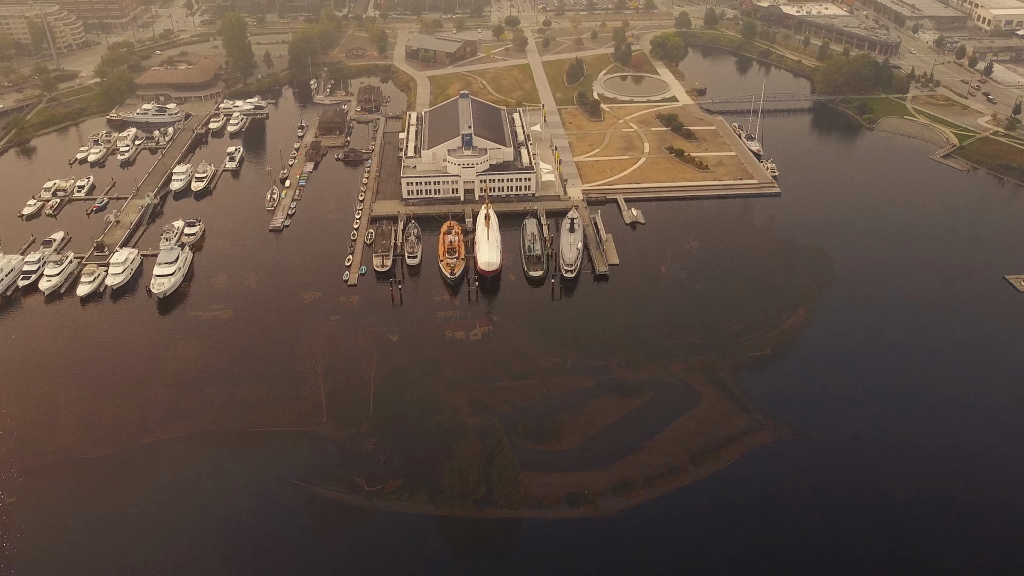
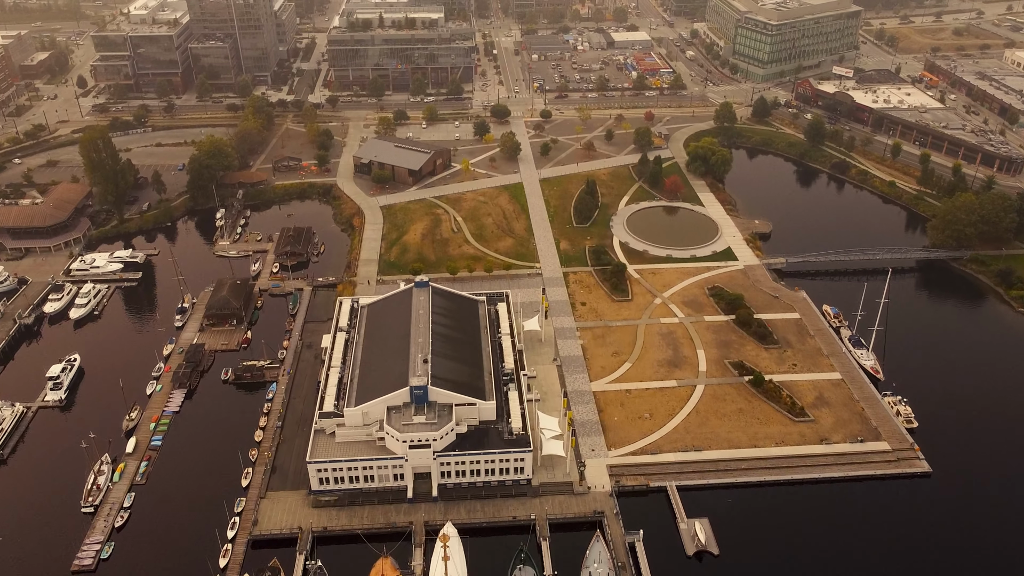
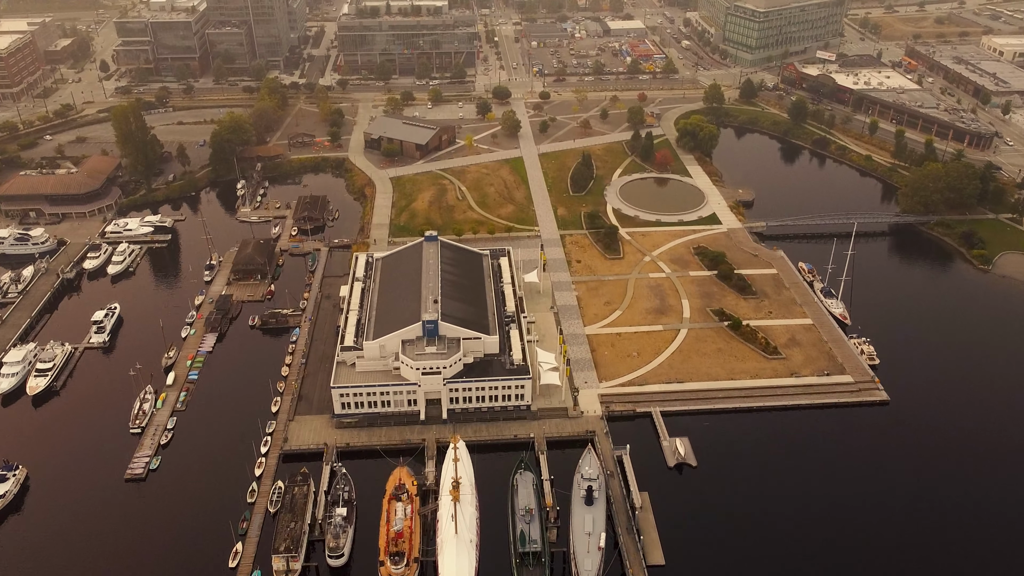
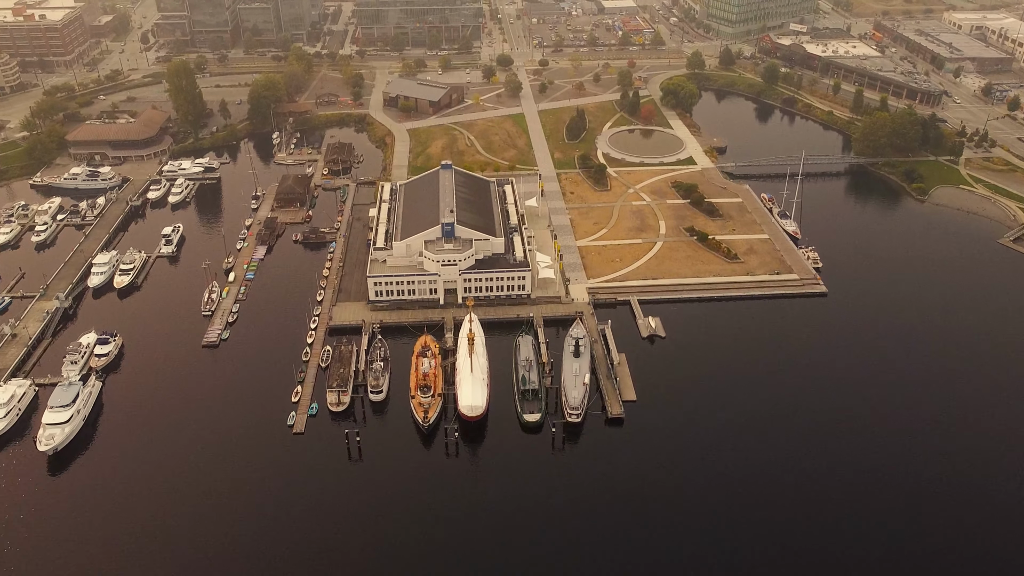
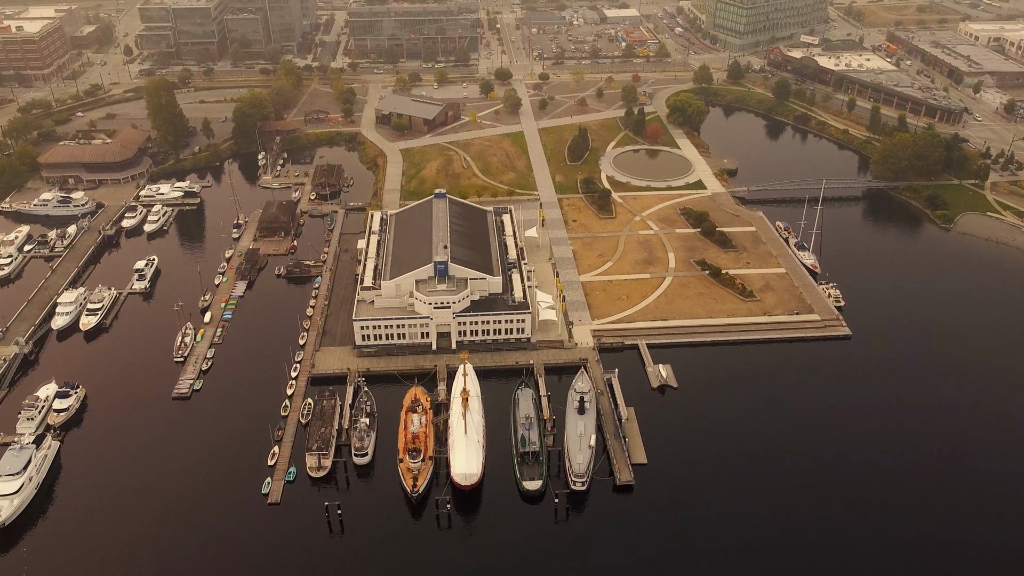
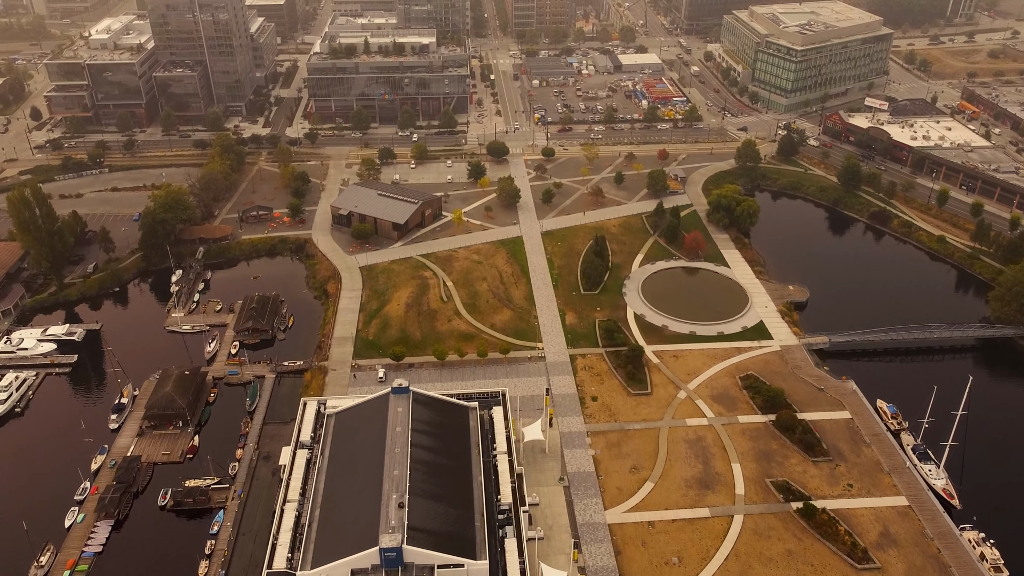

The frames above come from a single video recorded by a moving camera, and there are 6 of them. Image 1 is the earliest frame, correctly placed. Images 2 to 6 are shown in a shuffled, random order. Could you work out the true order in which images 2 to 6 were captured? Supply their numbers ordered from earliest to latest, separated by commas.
4, 5, 3, 2, 6
